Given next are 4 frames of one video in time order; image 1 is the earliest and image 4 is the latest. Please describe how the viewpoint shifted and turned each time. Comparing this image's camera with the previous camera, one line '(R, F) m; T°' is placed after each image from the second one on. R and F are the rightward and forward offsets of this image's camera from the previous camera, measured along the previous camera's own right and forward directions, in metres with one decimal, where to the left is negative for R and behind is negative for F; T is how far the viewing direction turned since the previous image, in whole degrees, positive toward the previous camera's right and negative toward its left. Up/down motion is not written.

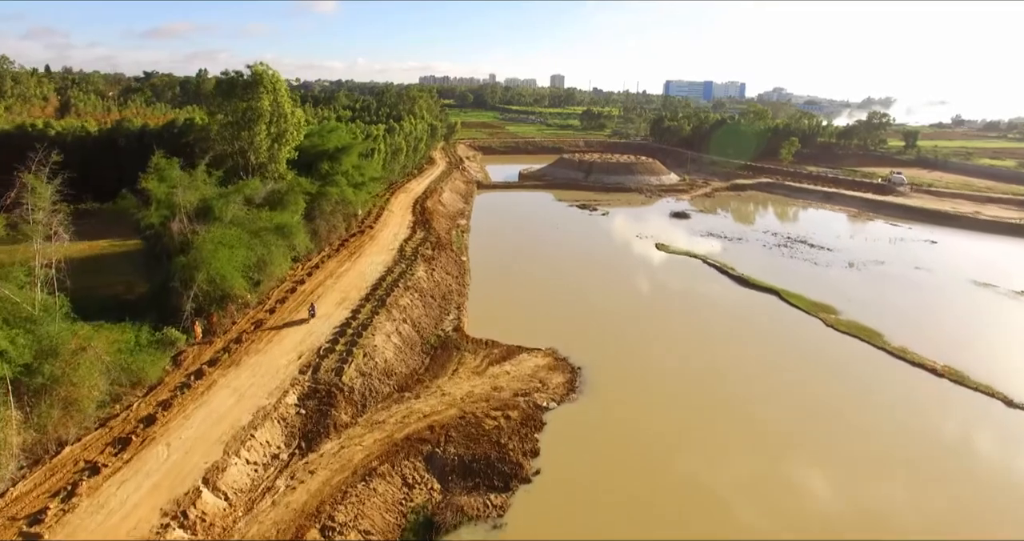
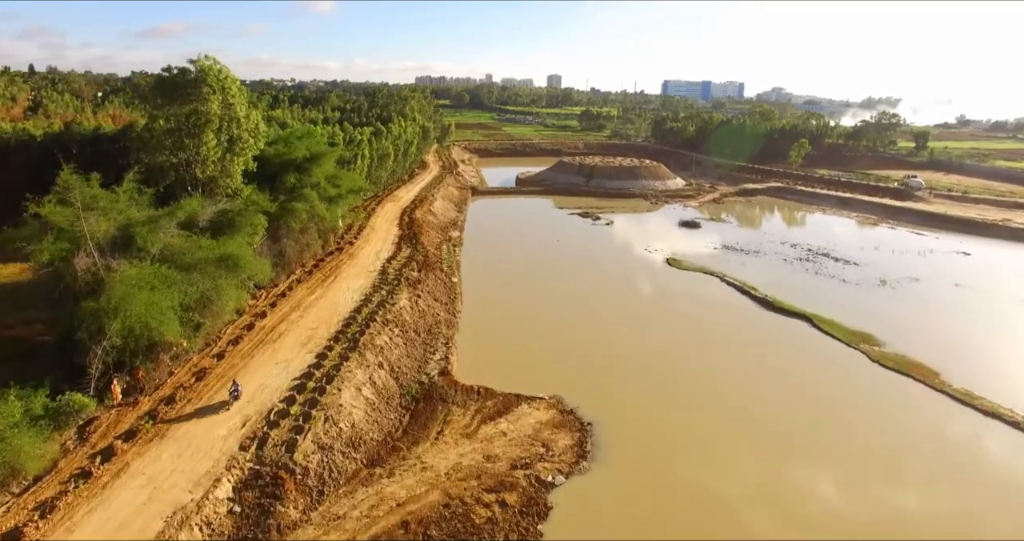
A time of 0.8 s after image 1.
(0.0, +3.3) m; 0°
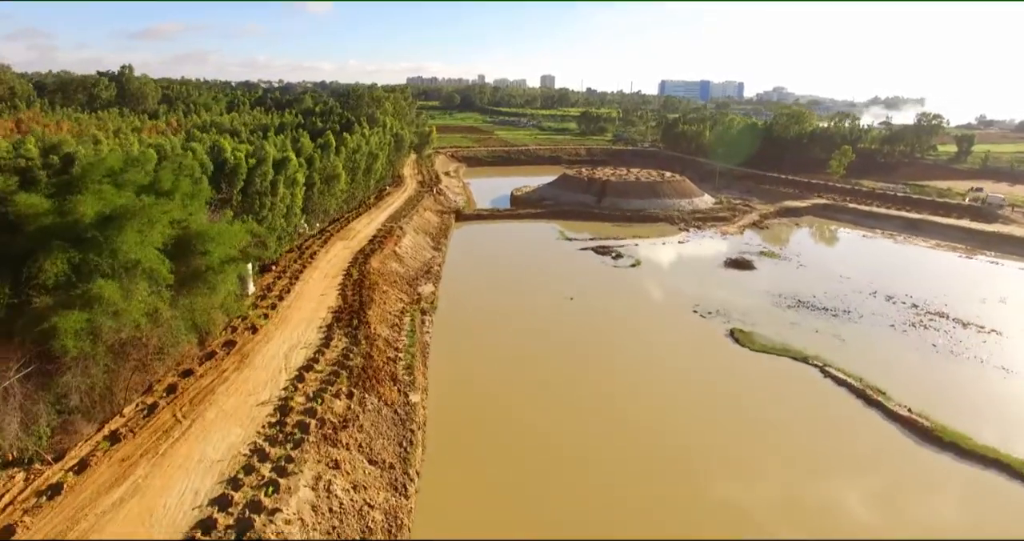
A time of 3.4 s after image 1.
(-0.1, +10.3) m; +1°
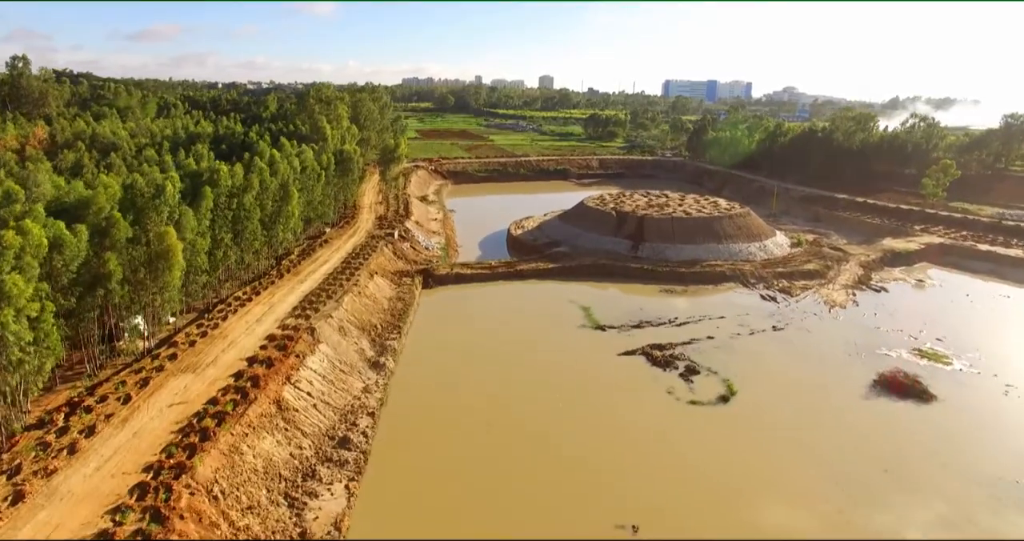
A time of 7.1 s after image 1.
(0.0, +14.1) m; 0°
